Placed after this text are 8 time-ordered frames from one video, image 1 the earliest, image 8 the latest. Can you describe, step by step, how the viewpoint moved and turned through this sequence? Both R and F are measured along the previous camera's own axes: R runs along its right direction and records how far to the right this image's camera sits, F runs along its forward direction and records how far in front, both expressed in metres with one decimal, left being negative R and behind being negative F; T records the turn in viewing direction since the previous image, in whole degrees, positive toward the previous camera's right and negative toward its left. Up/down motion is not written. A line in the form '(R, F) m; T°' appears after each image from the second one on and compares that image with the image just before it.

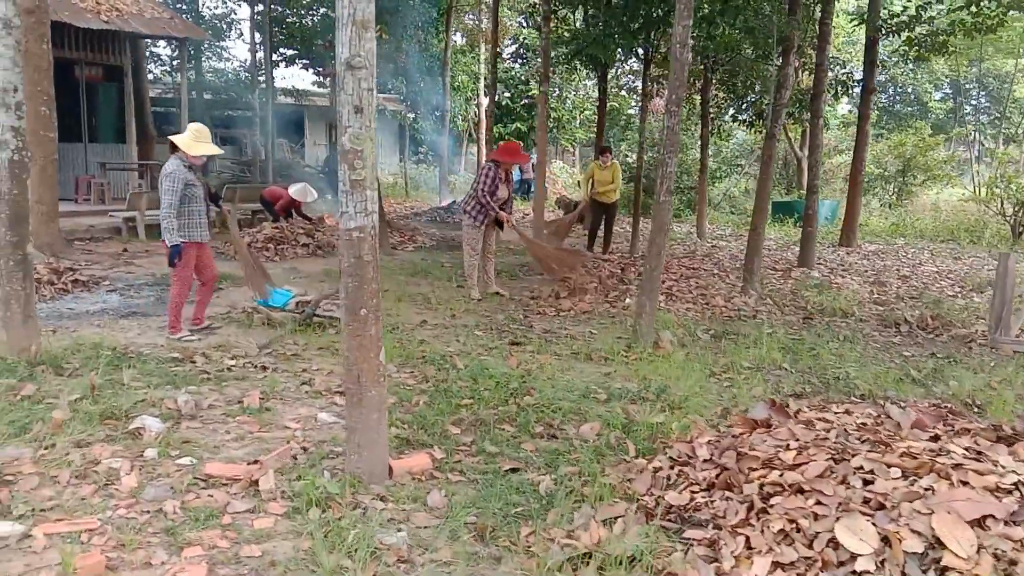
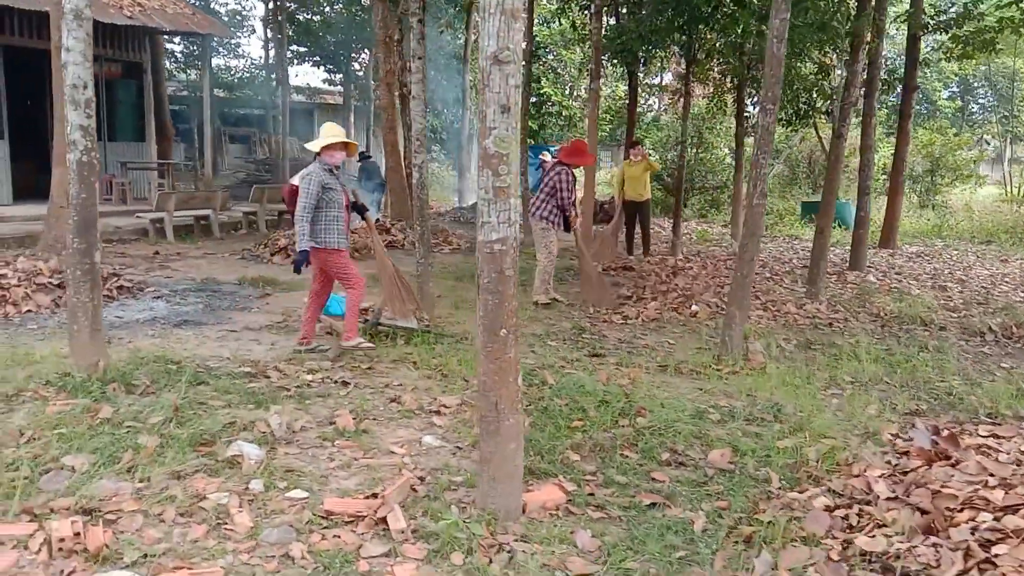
(-0.6, +0.3) m; 0°
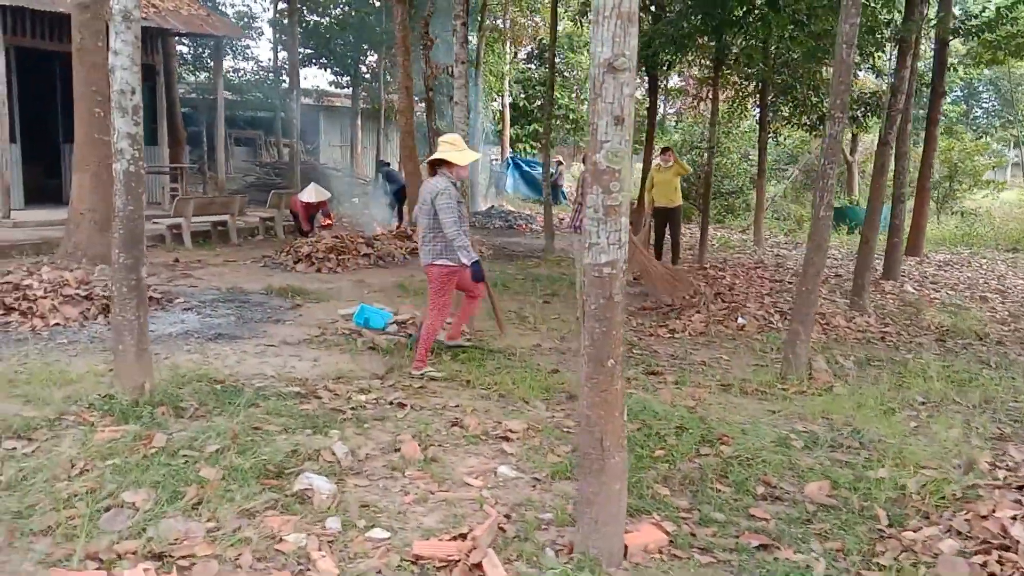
(-0.4, +0.2) m; 0°
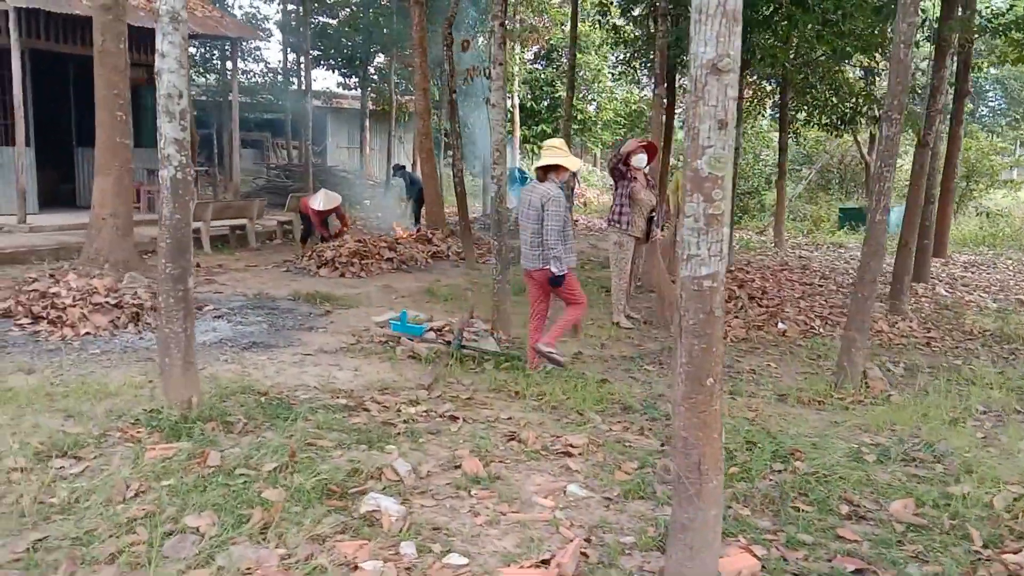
(-0.3, +0.2) m; 0°
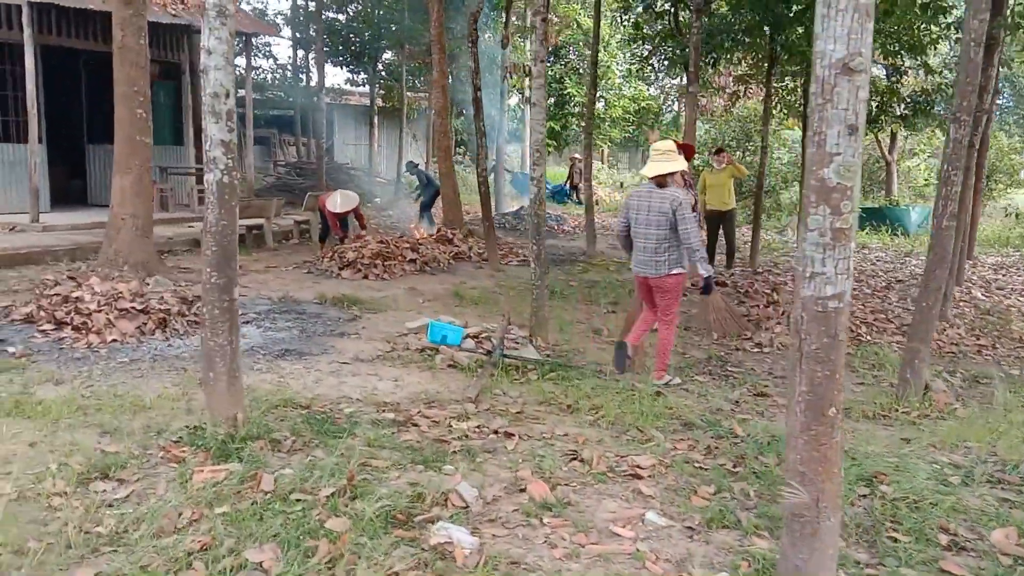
(-0.3, +0.2) m; 0°
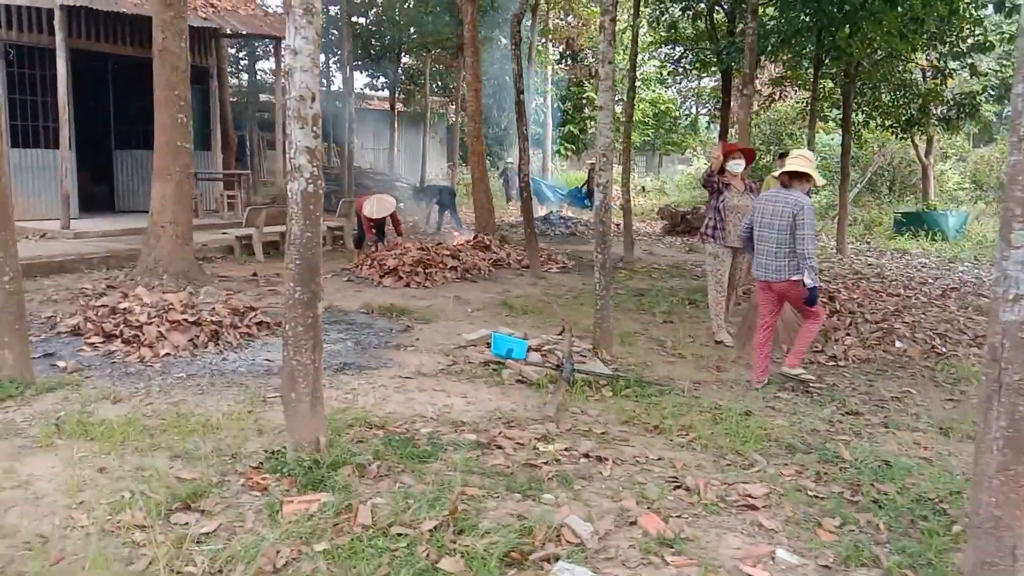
(-0.4, +0.2) m; -1°
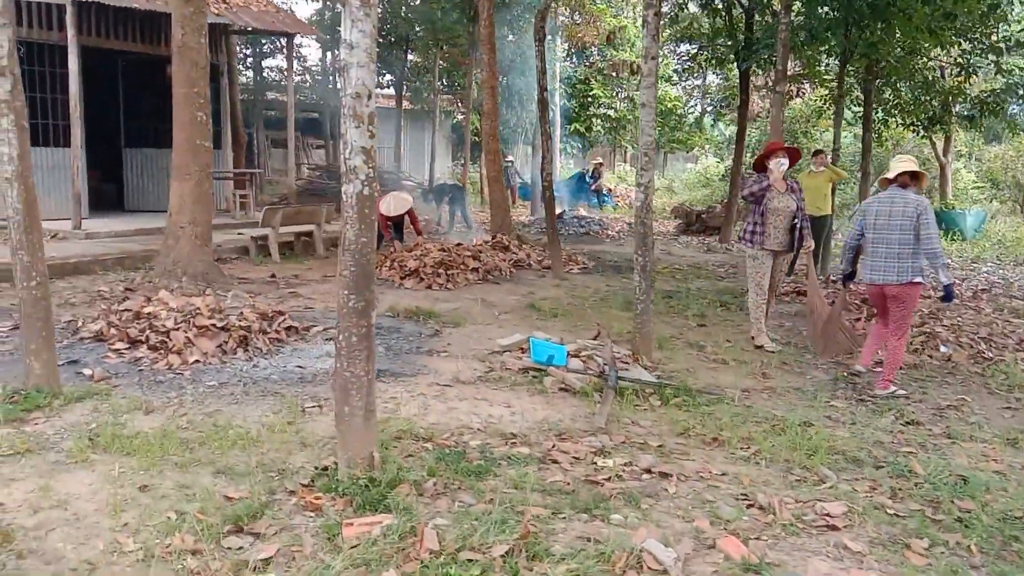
(-0.3, +0.2) m; 0°
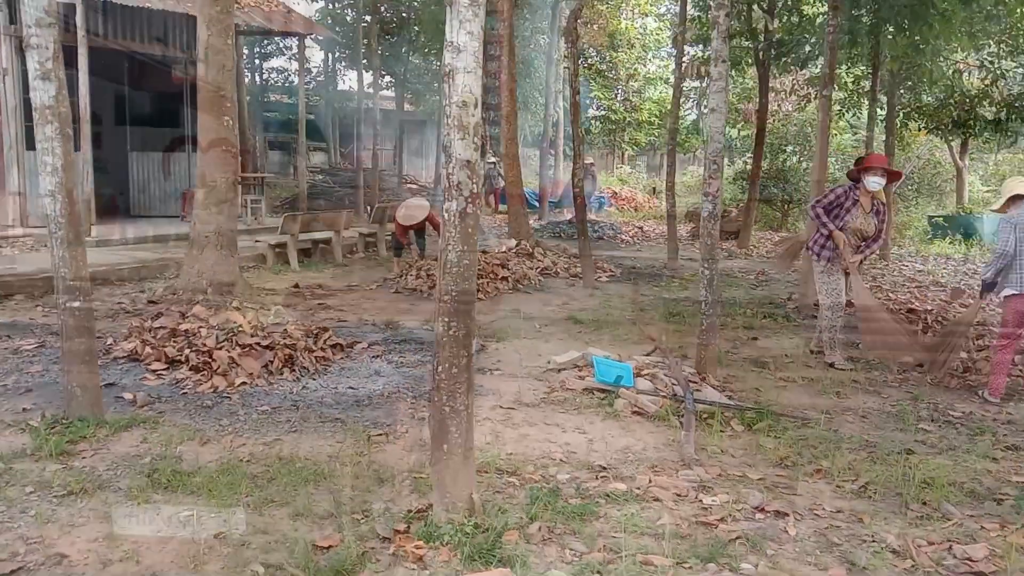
(-0.5, +0.3) m; +1°
